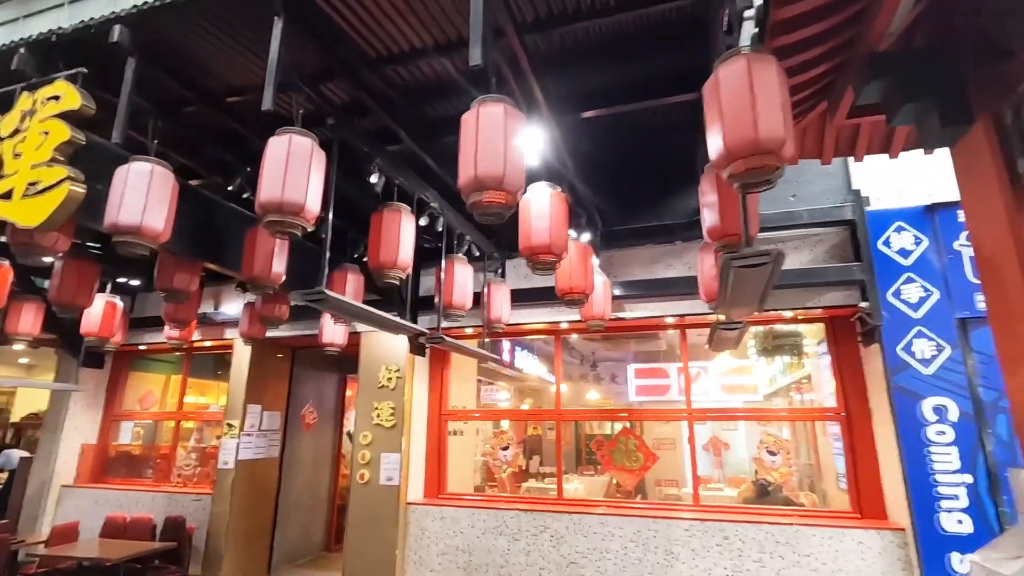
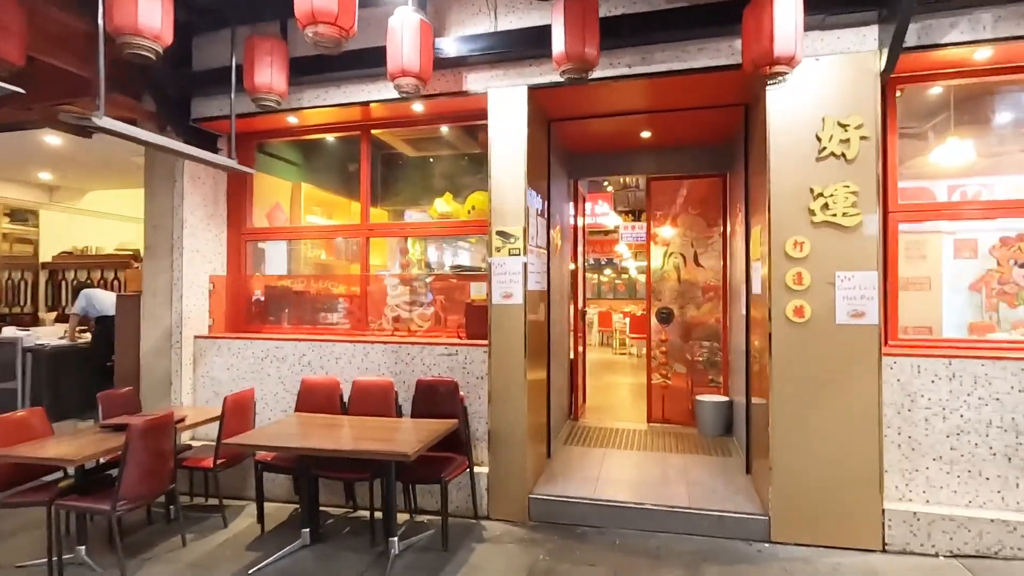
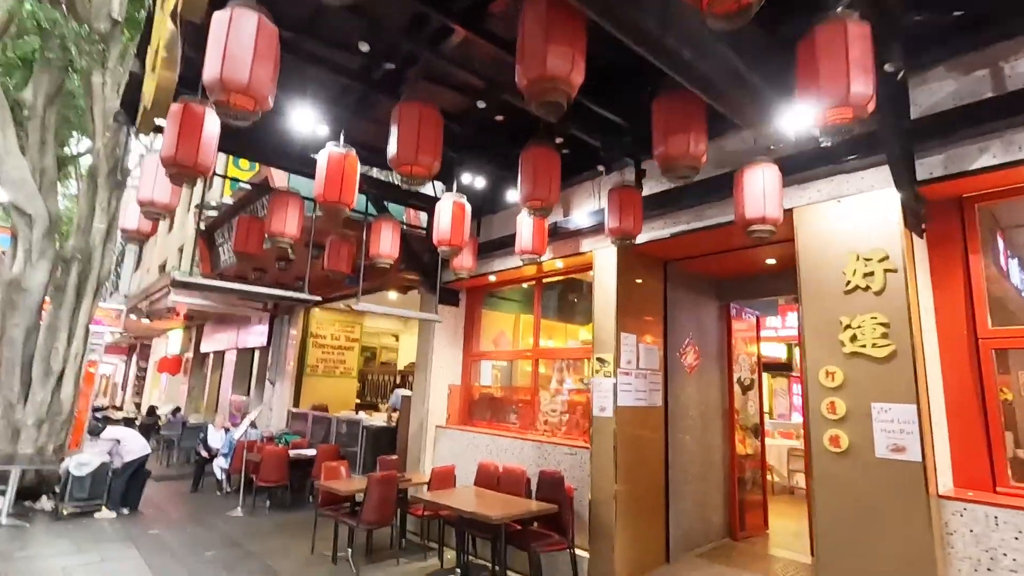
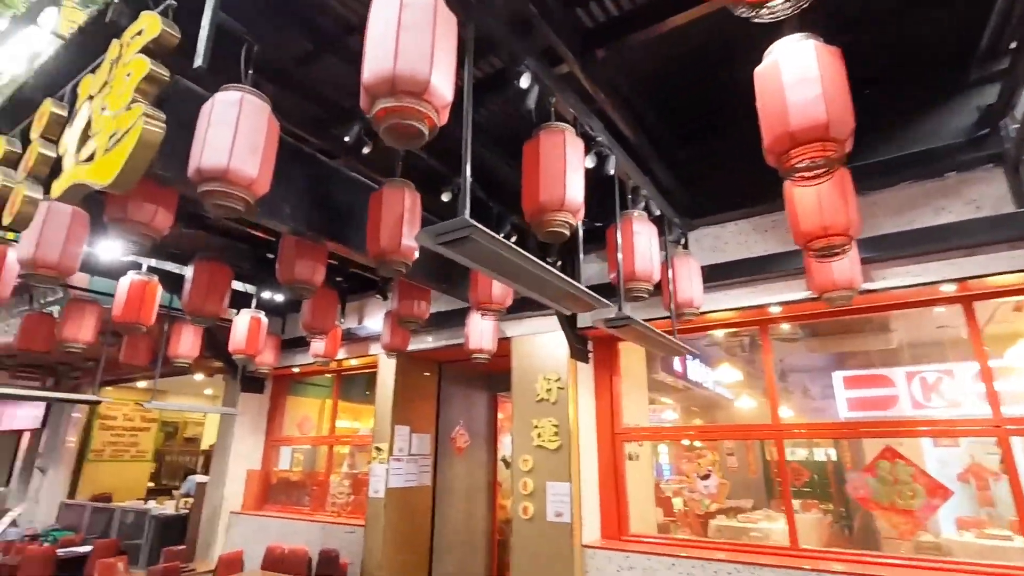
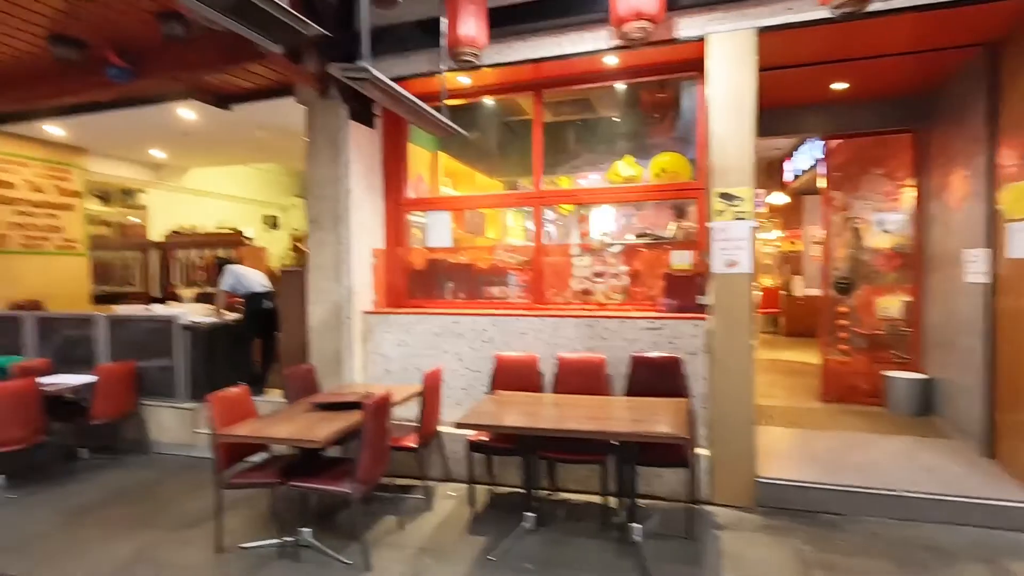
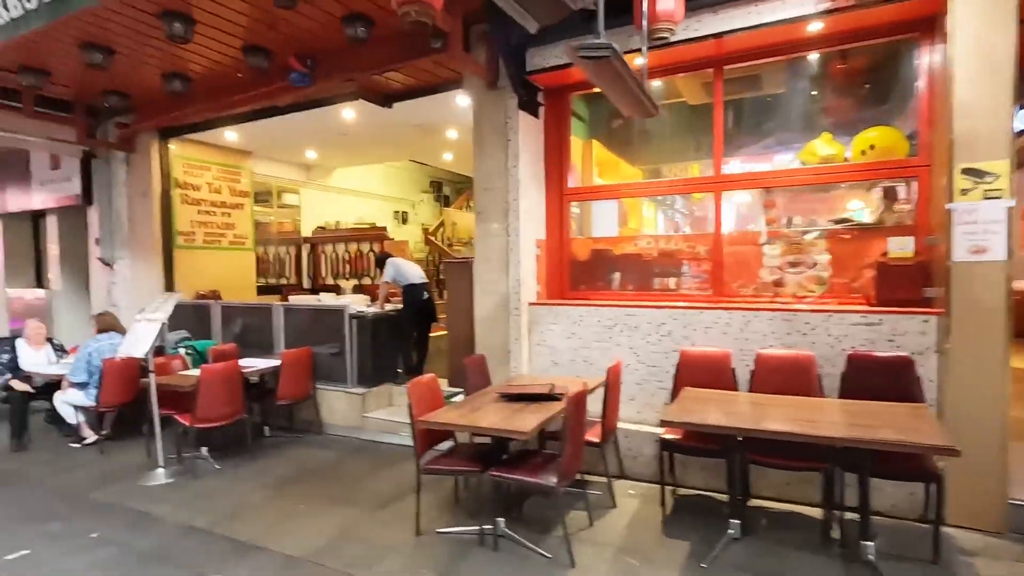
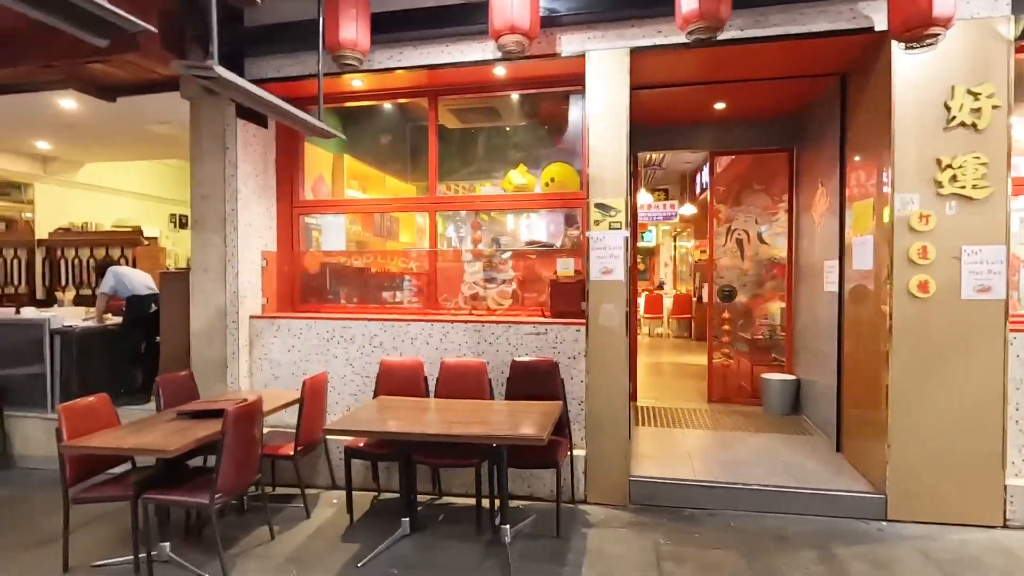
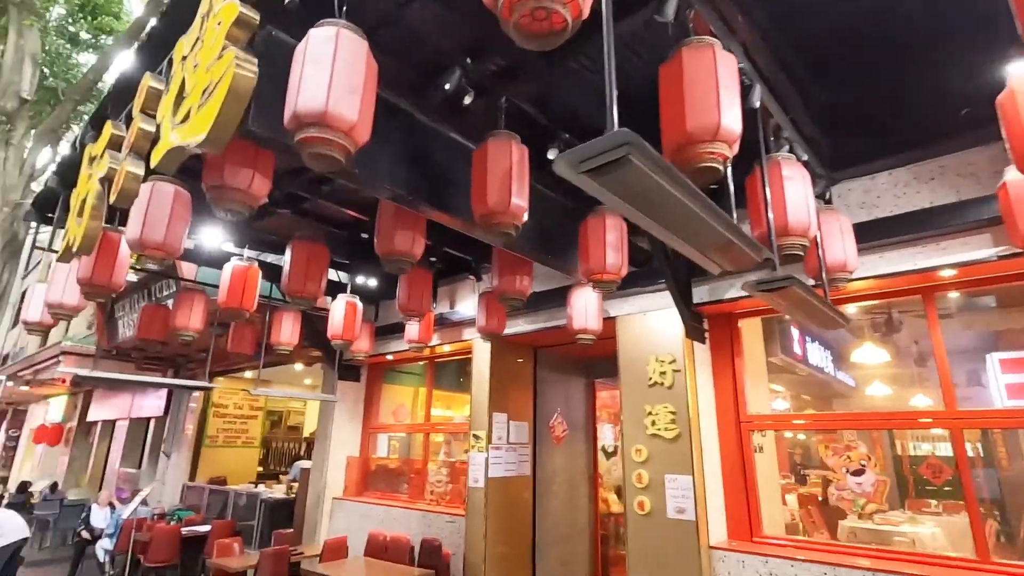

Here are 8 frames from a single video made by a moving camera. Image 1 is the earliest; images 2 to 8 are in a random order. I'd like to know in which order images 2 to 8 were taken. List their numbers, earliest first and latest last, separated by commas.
4, 8, 3, 2, 7, 5, 6
